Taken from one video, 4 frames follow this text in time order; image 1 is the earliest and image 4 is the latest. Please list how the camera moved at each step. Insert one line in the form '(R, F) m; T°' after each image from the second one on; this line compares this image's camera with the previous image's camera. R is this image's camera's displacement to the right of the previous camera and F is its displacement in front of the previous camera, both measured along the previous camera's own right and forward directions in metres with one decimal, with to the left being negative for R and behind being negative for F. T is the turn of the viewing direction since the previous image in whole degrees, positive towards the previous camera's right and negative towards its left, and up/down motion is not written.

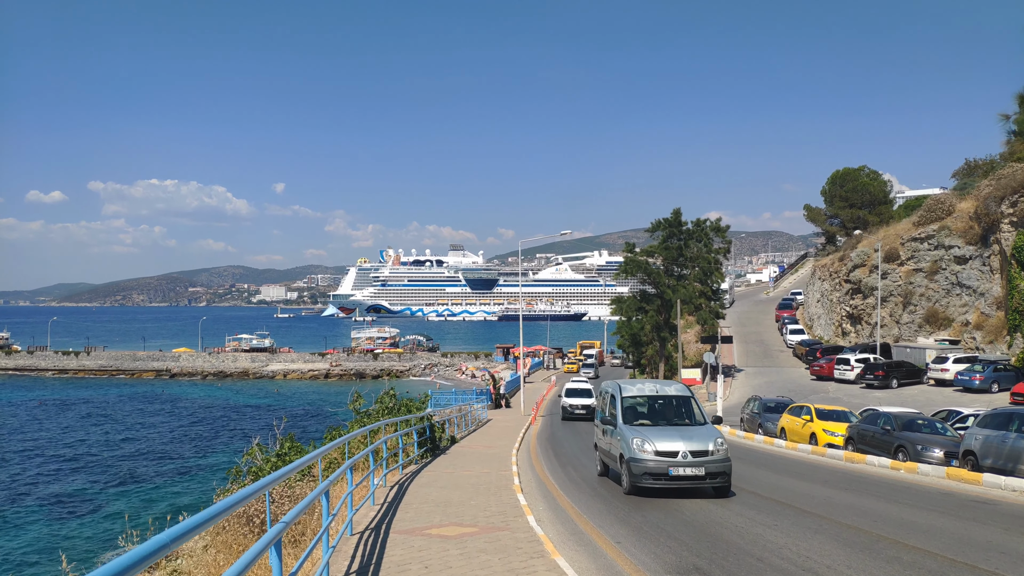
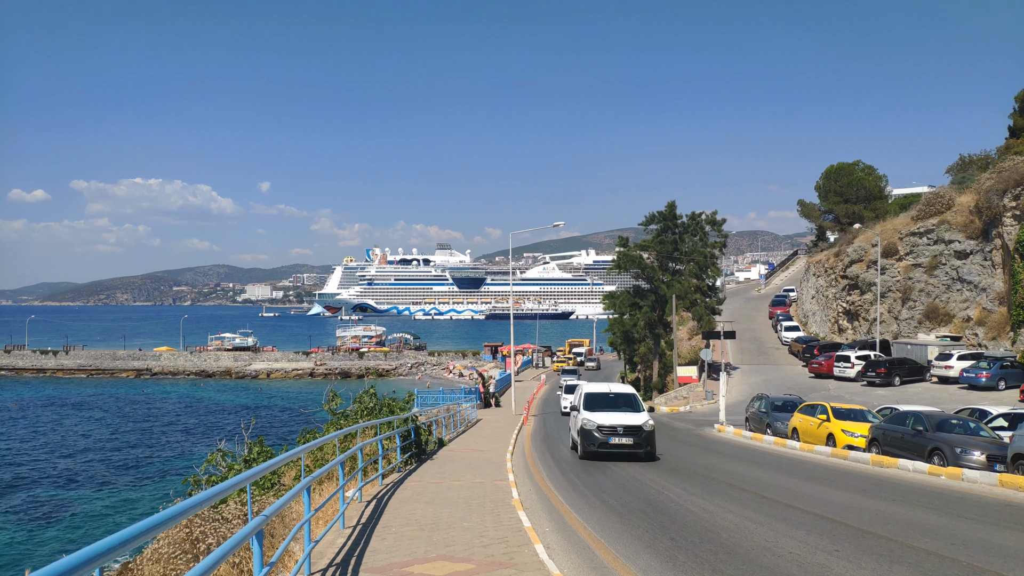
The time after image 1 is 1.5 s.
(-0.1, +1.5) m; +1°
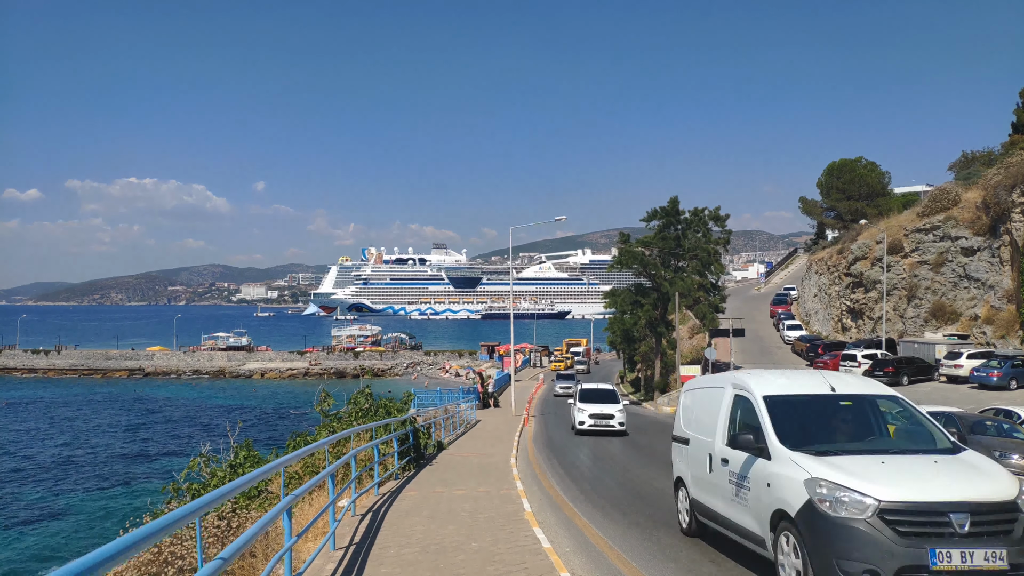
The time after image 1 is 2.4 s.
(-0.2, +0.9) m; 0°
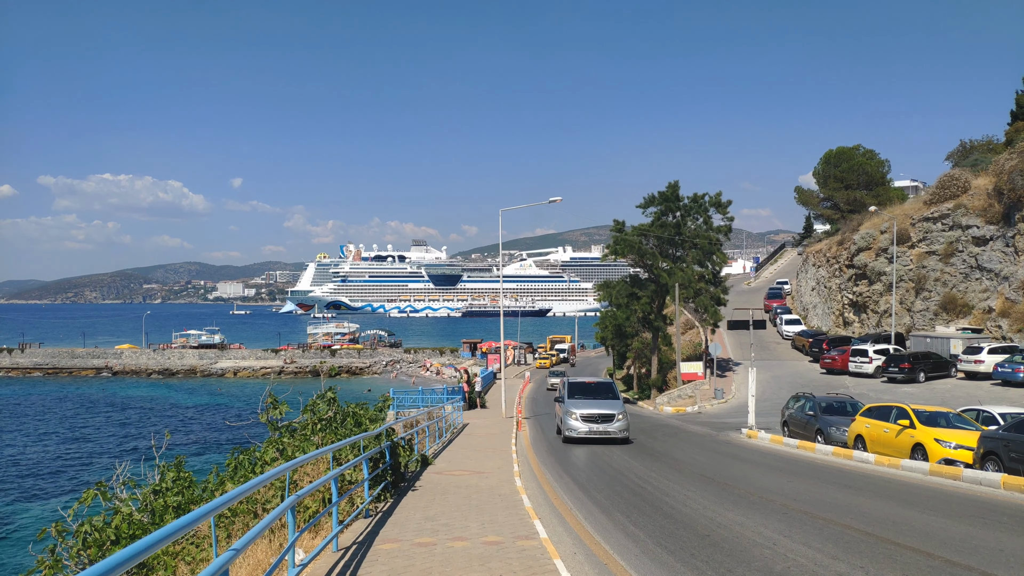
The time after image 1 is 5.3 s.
(-0.4, +2.8) m; +2°
